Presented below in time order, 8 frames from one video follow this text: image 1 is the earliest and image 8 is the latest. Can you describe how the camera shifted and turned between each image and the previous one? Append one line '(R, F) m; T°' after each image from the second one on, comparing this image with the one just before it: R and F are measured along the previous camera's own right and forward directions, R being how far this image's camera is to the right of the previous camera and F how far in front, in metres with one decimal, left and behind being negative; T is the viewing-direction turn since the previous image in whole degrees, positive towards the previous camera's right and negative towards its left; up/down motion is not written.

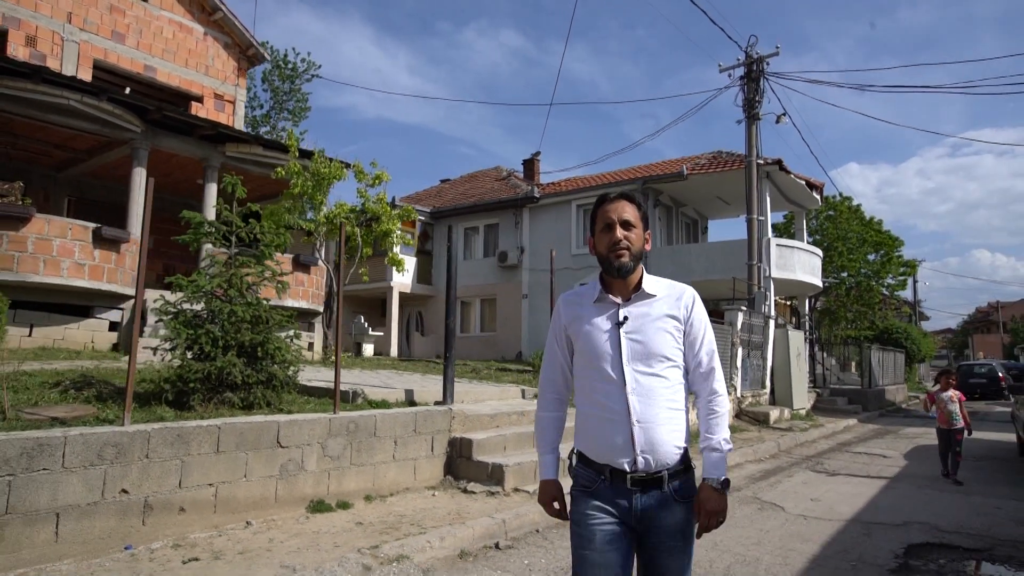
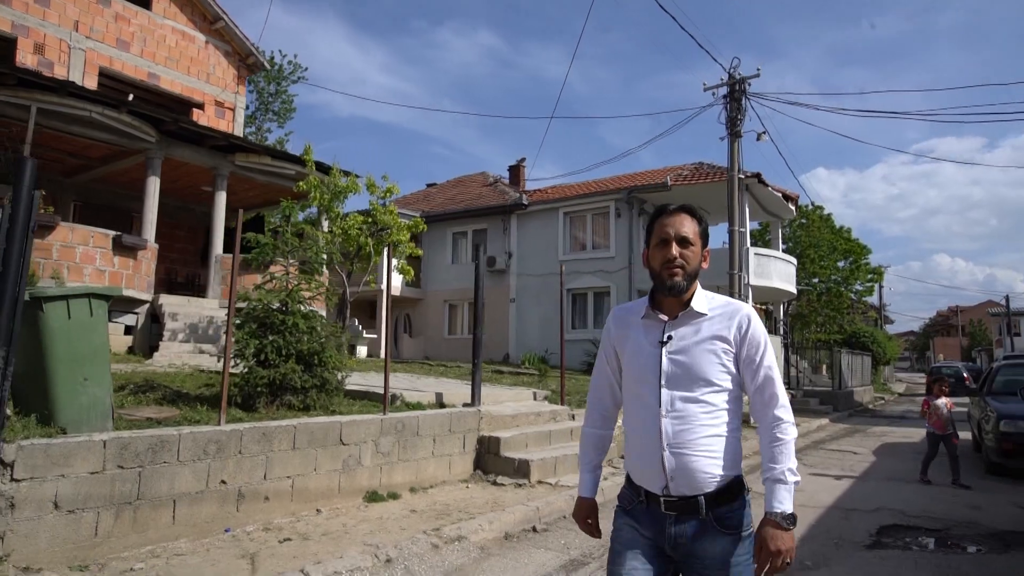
(-0.6, -0.7) m; +2°
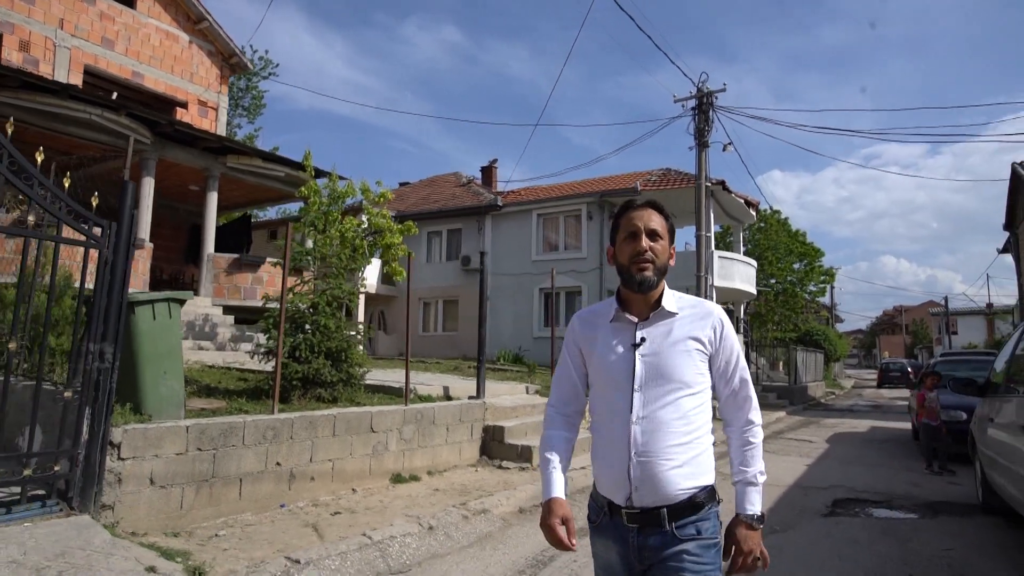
(-0.5, -0.7) m; +4°
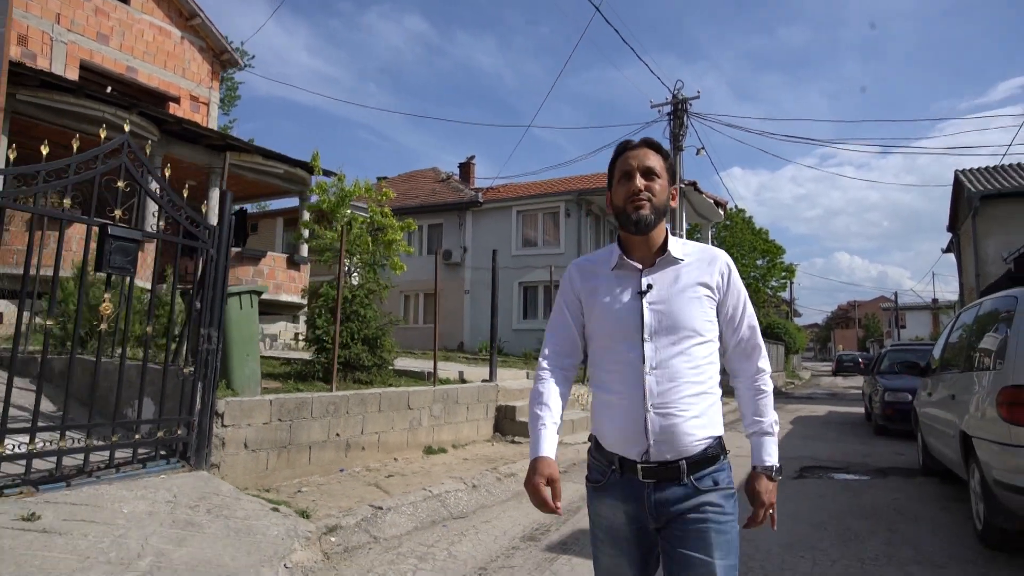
(-0.6, -0.9) m; +3°
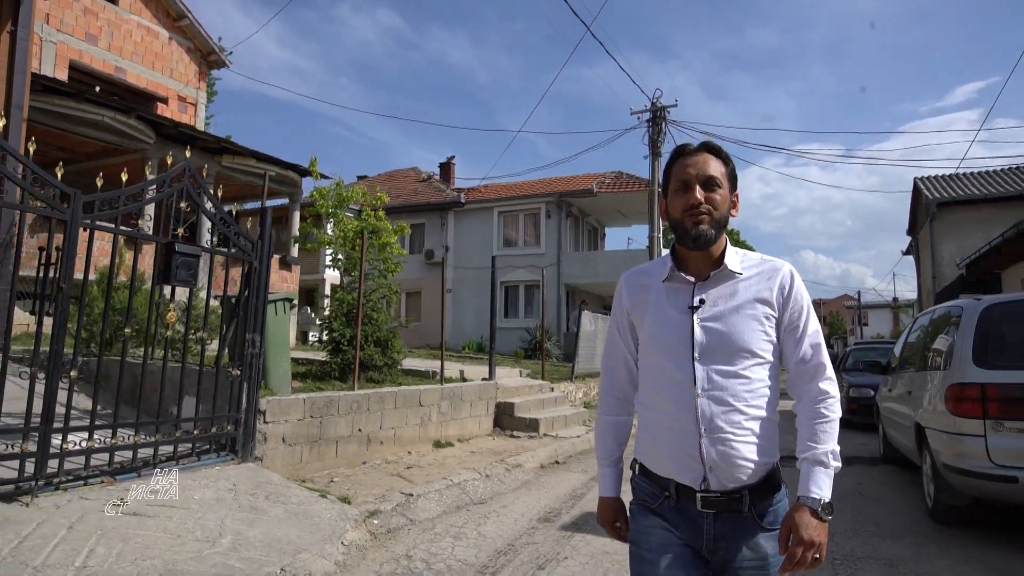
(-0.4, -0.6) m; +3°
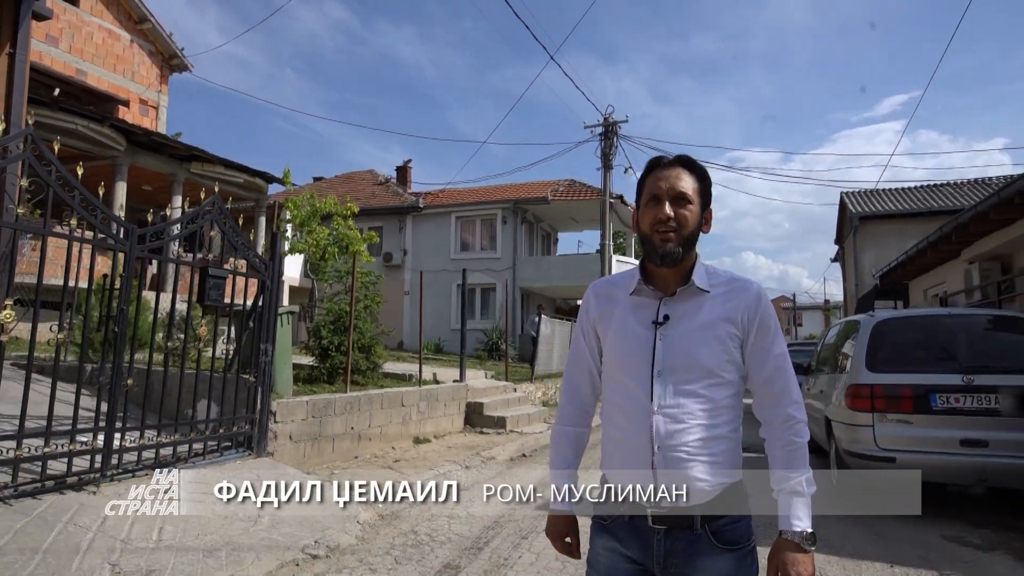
(-0.3, -0.9) m; +5°
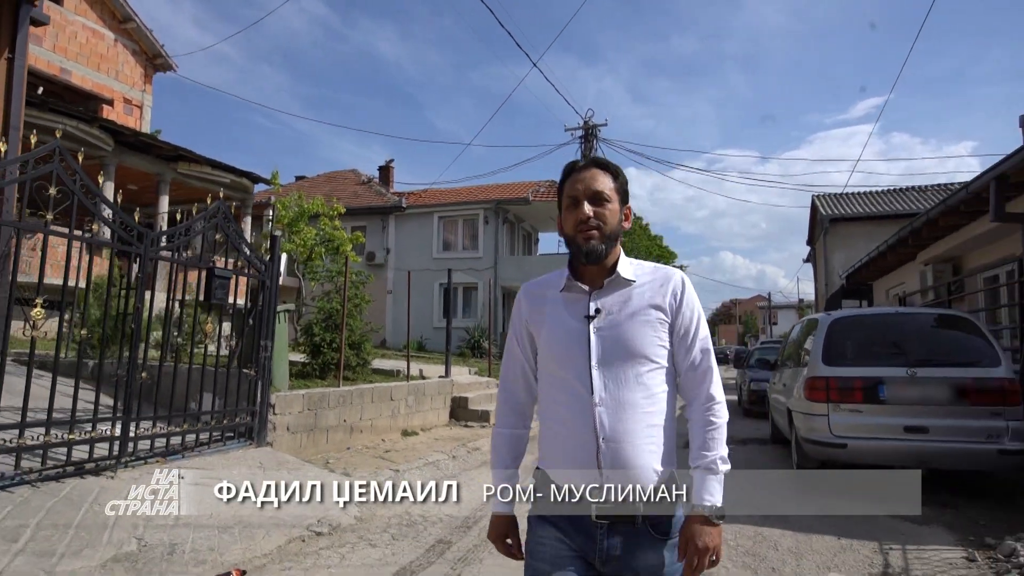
(-0.1, -0.5) m; +2°
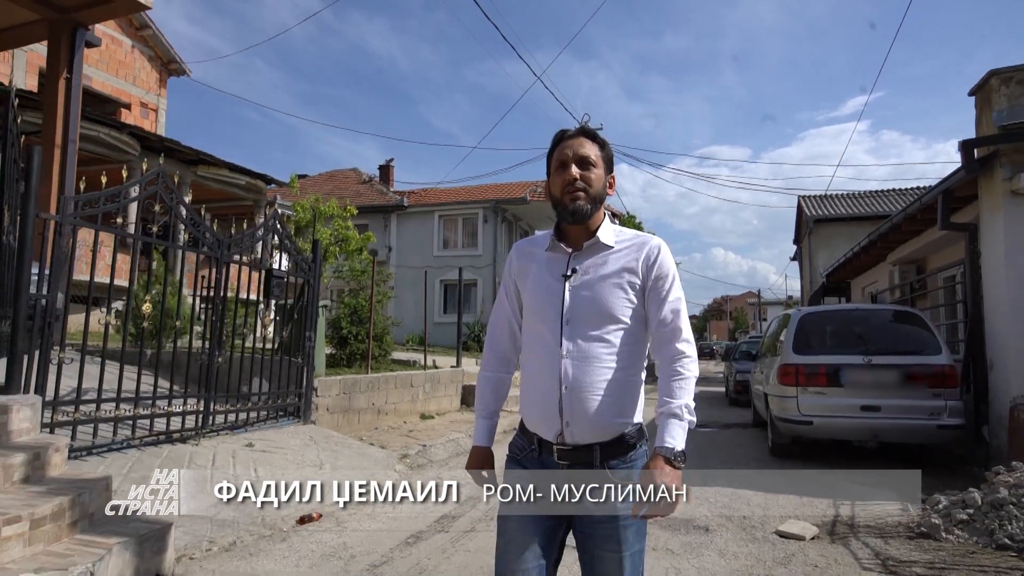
(-0.2, -1.0) m; +1°
